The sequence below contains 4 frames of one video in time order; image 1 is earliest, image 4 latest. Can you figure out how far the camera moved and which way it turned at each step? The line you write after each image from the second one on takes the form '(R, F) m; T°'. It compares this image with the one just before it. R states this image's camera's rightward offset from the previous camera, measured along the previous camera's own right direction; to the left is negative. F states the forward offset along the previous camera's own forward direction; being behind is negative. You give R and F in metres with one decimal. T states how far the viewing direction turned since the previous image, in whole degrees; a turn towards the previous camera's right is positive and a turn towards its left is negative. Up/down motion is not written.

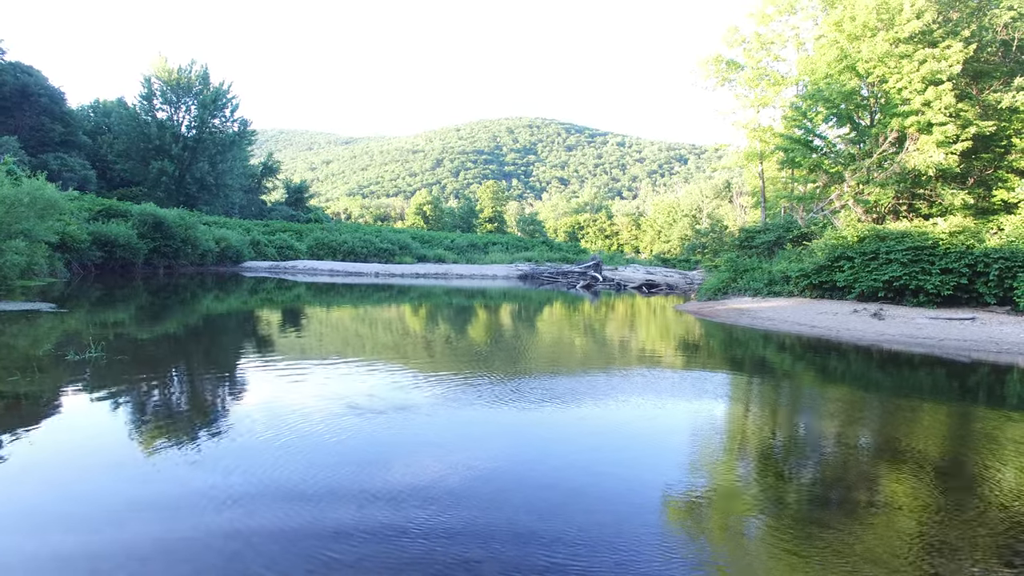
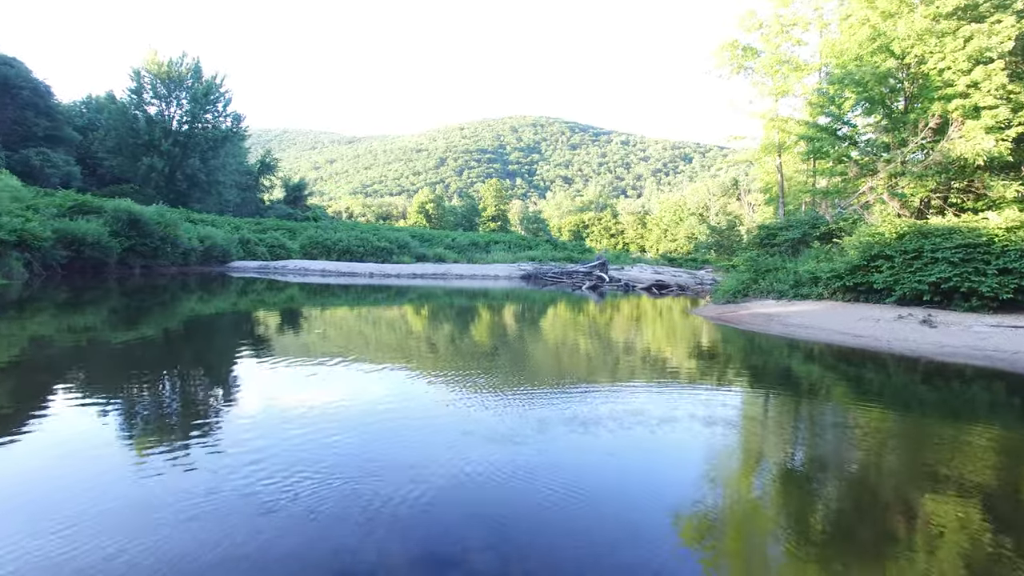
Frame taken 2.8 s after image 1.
(0.0, +0.4) m; 0°
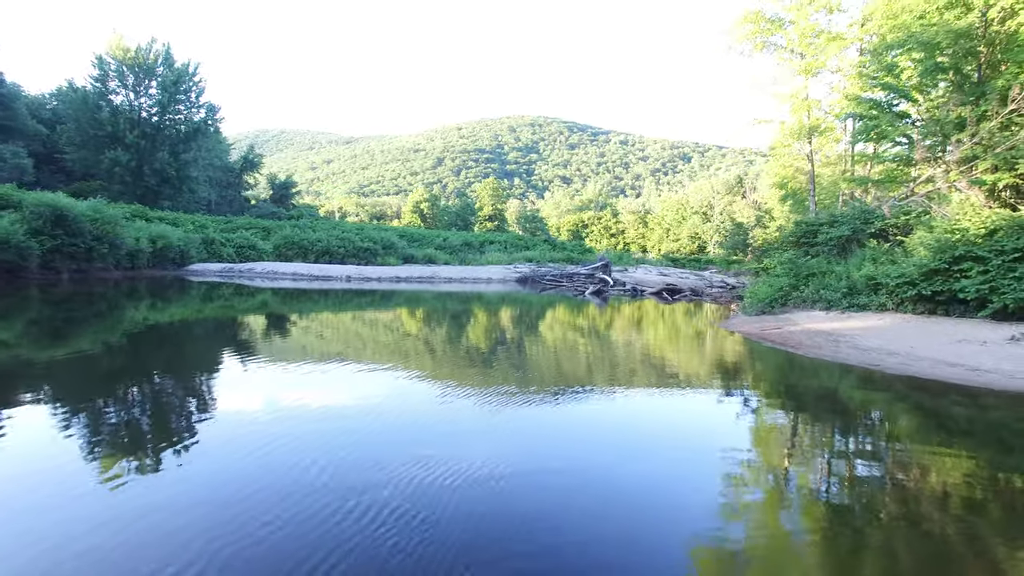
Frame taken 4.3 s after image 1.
(+0.1, +0.8) m; 0°
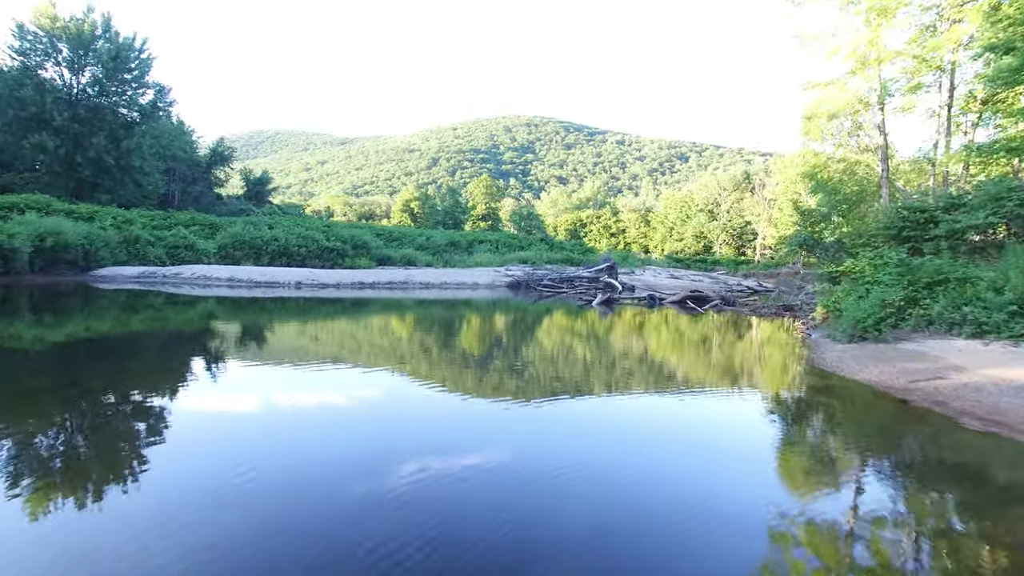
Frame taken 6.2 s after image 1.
(+0.1, +1.2) m; 0°
